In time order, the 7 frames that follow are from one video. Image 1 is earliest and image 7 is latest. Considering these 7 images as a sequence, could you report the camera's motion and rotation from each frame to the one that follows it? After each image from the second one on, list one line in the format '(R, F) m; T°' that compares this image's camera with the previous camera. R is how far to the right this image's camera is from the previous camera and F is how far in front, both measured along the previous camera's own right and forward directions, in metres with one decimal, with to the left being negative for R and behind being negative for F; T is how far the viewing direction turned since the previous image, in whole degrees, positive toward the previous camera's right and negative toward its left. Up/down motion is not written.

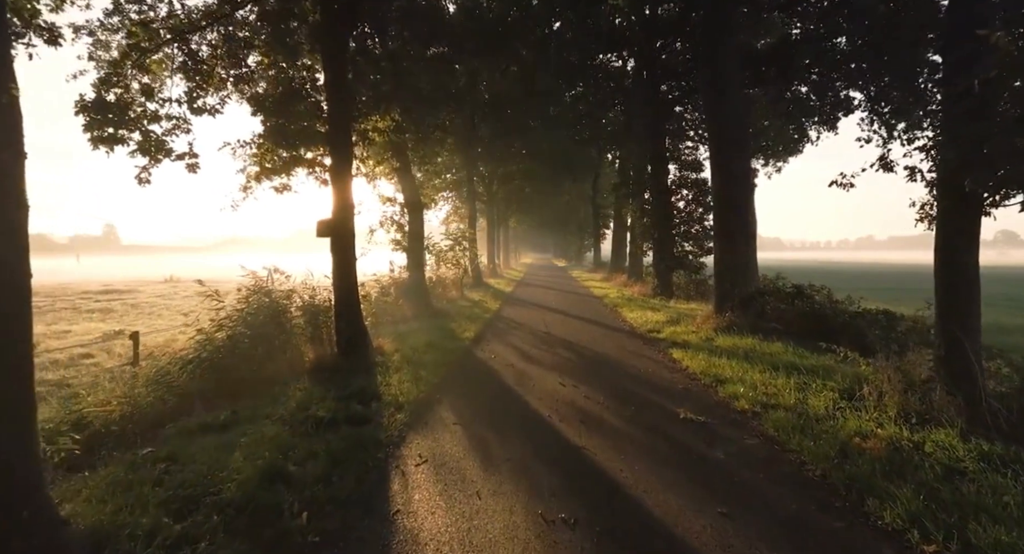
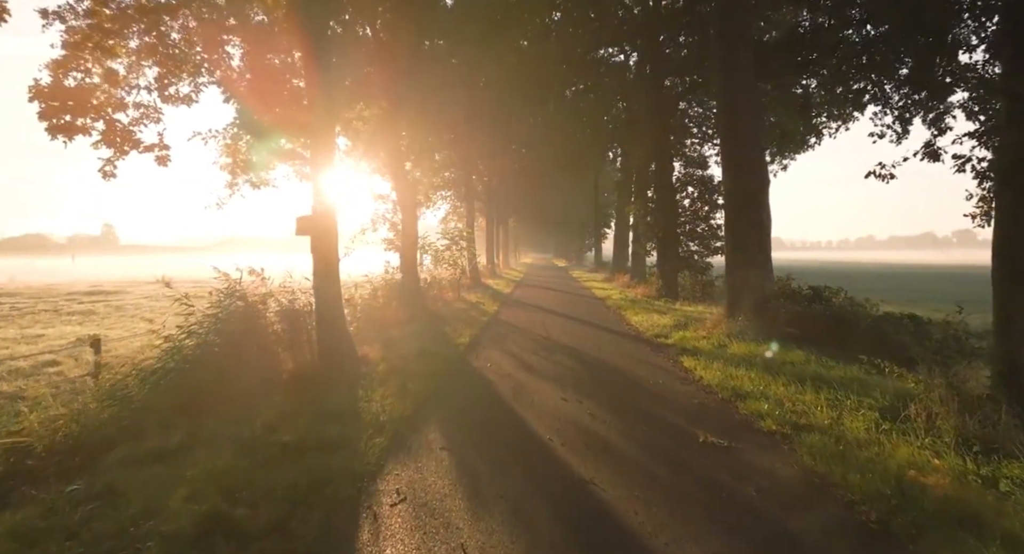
(0.0, +0.8) m; 0°
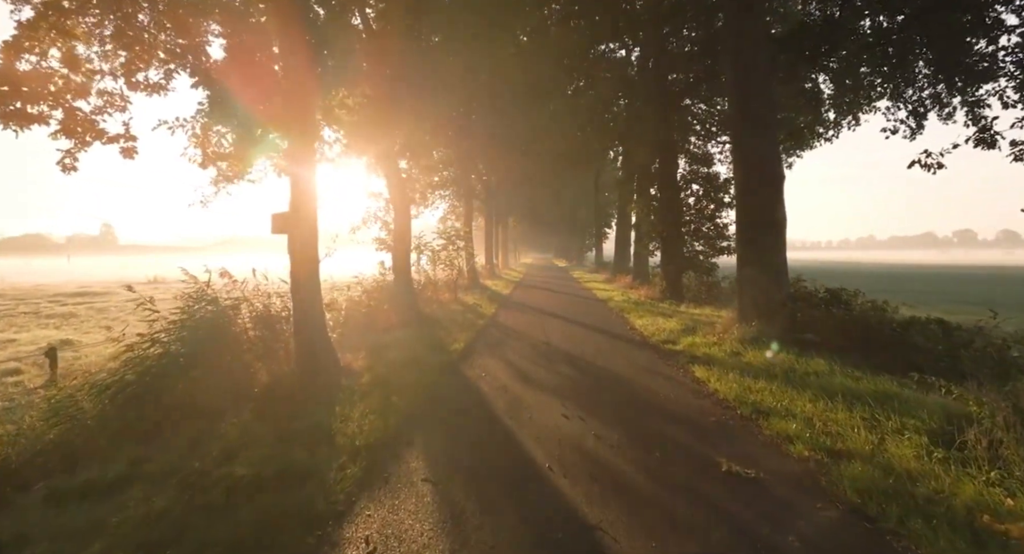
(+0.1, +0.7) m; 0°
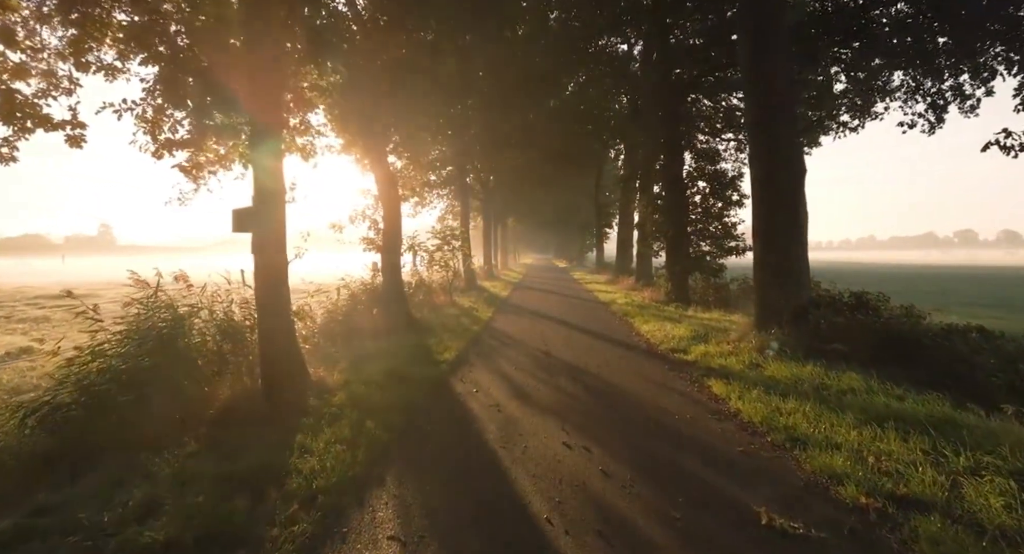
(+0.1, +0.9) m; 0°
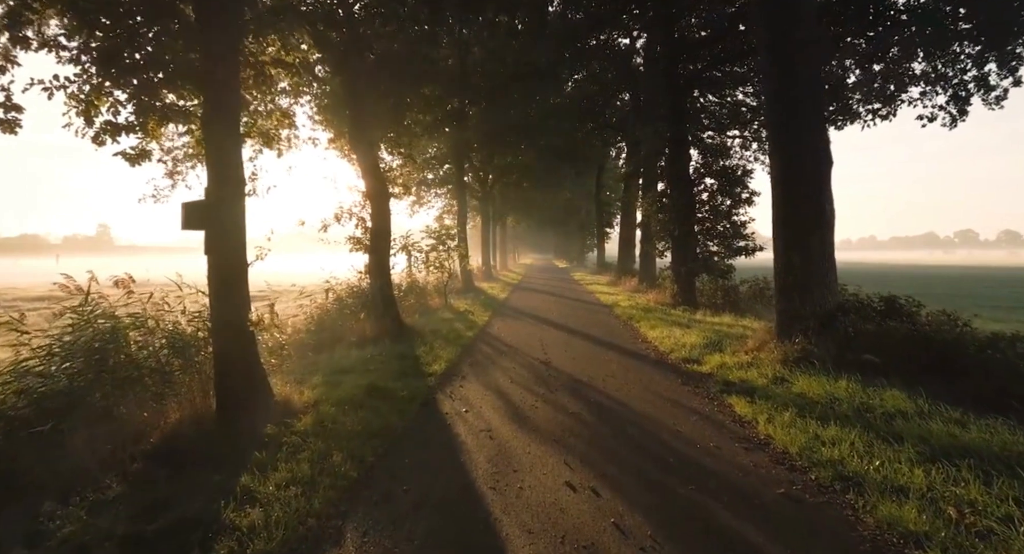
(+0.1, +0.9) m; 0°
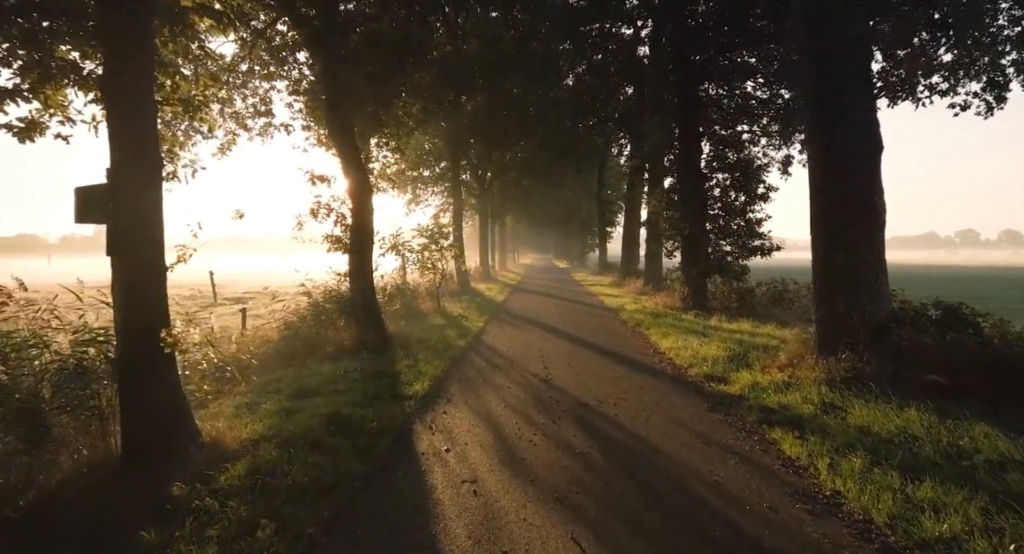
(+0.1, +1.3) m; 0°
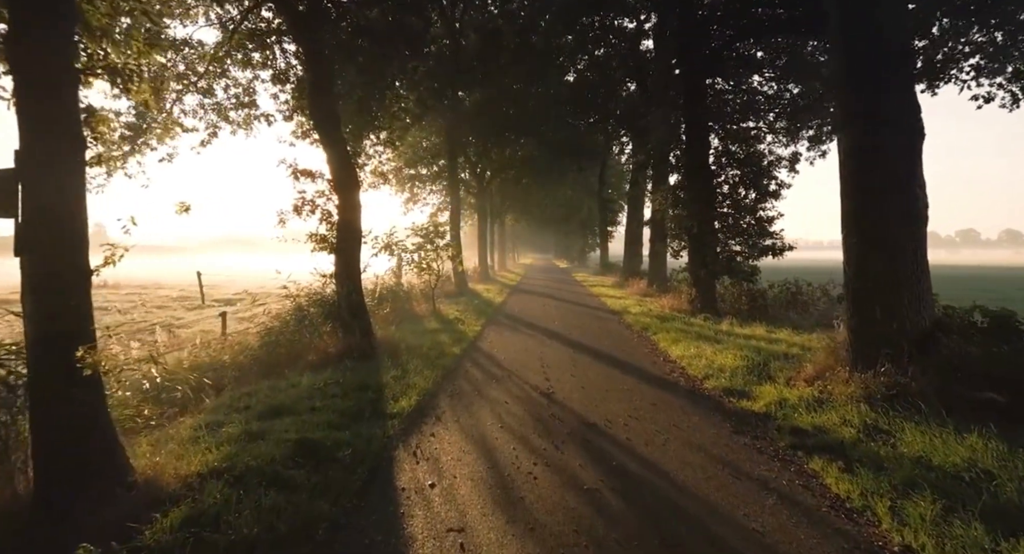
(0.0, +0.8) m; 0°
